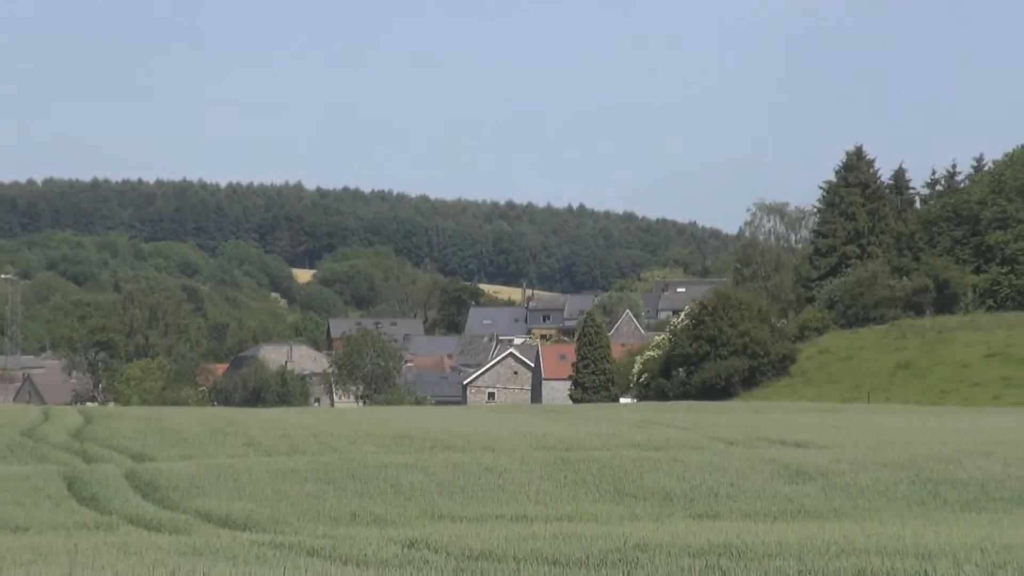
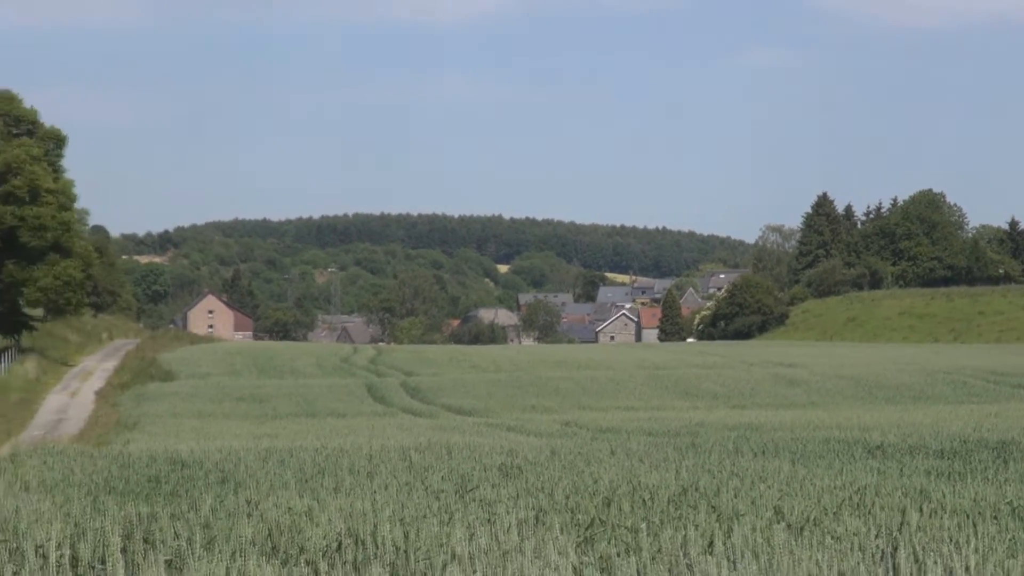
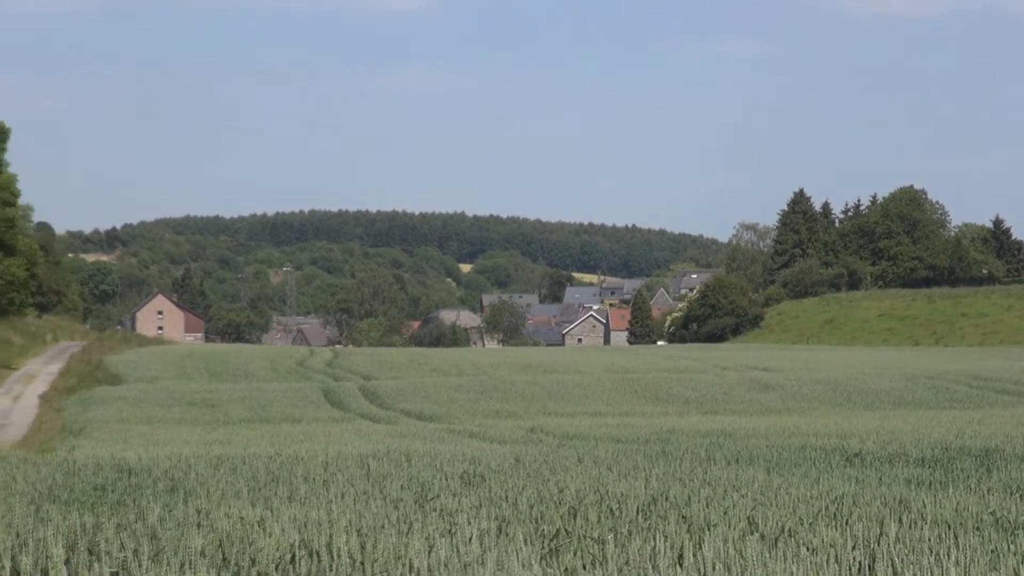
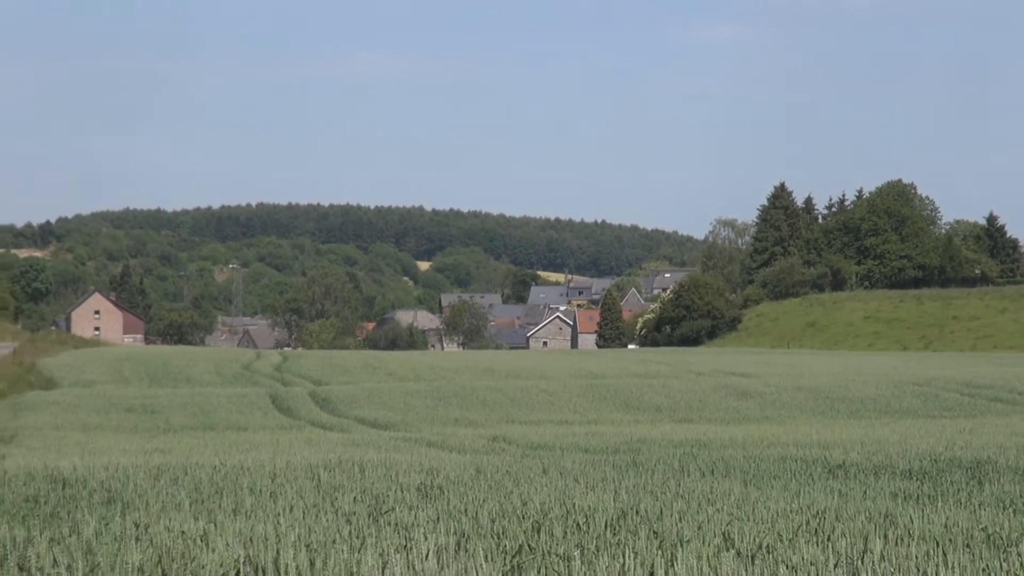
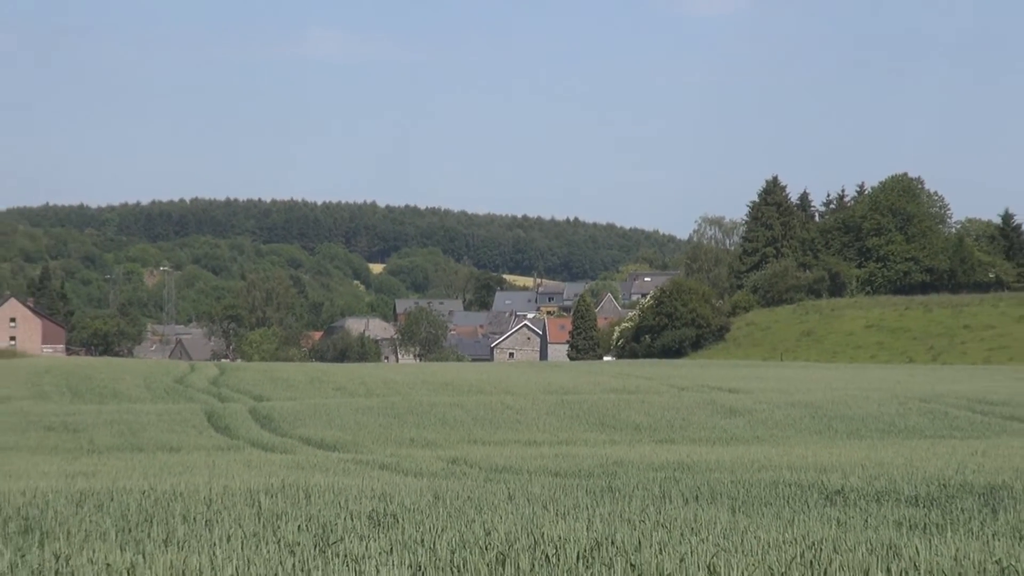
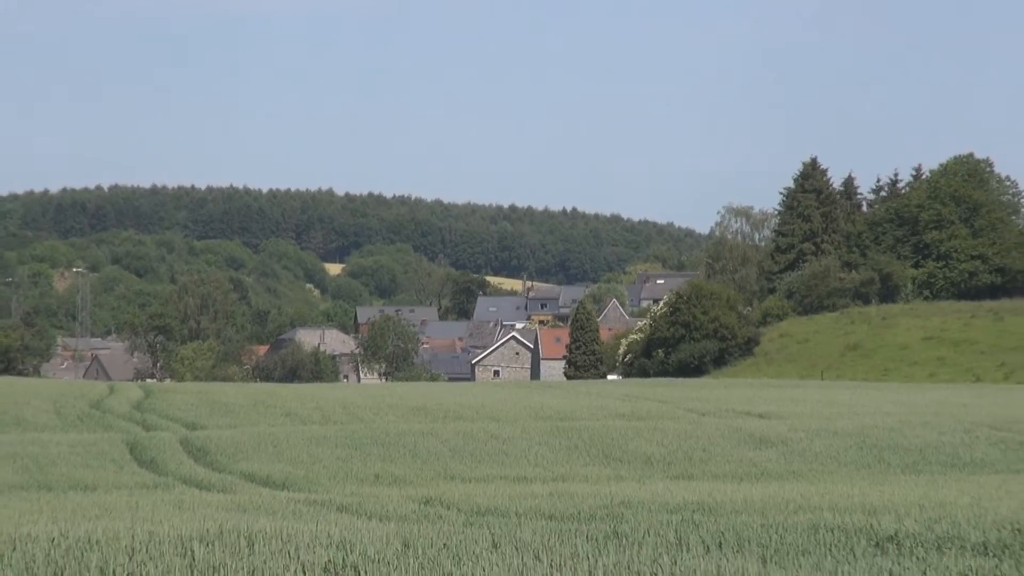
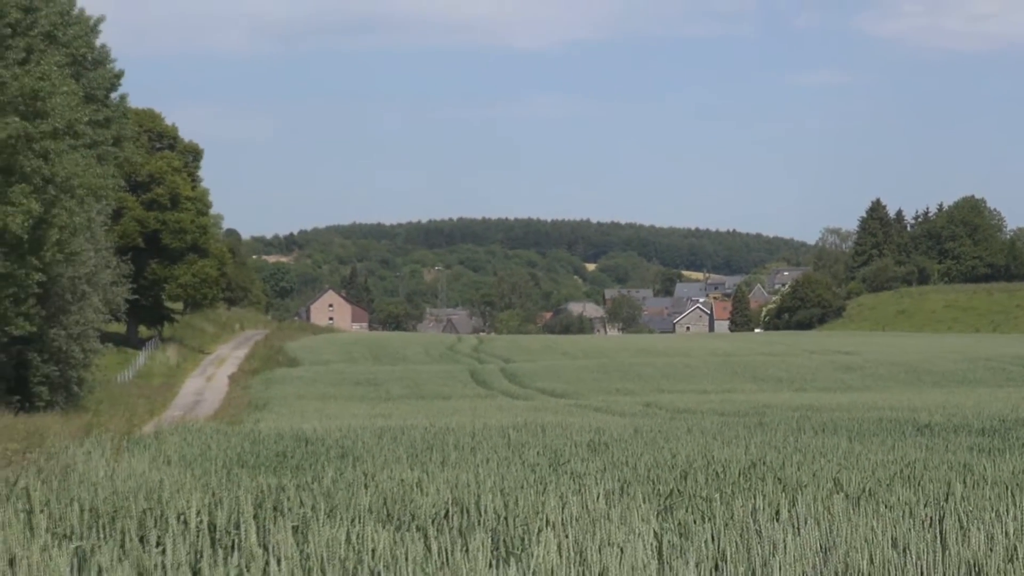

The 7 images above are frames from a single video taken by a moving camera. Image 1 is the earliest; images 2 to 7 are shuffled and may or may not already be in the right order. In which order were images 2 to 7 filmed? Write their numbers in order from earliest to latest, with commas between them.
6, 5, 4, 3, 2, 7
